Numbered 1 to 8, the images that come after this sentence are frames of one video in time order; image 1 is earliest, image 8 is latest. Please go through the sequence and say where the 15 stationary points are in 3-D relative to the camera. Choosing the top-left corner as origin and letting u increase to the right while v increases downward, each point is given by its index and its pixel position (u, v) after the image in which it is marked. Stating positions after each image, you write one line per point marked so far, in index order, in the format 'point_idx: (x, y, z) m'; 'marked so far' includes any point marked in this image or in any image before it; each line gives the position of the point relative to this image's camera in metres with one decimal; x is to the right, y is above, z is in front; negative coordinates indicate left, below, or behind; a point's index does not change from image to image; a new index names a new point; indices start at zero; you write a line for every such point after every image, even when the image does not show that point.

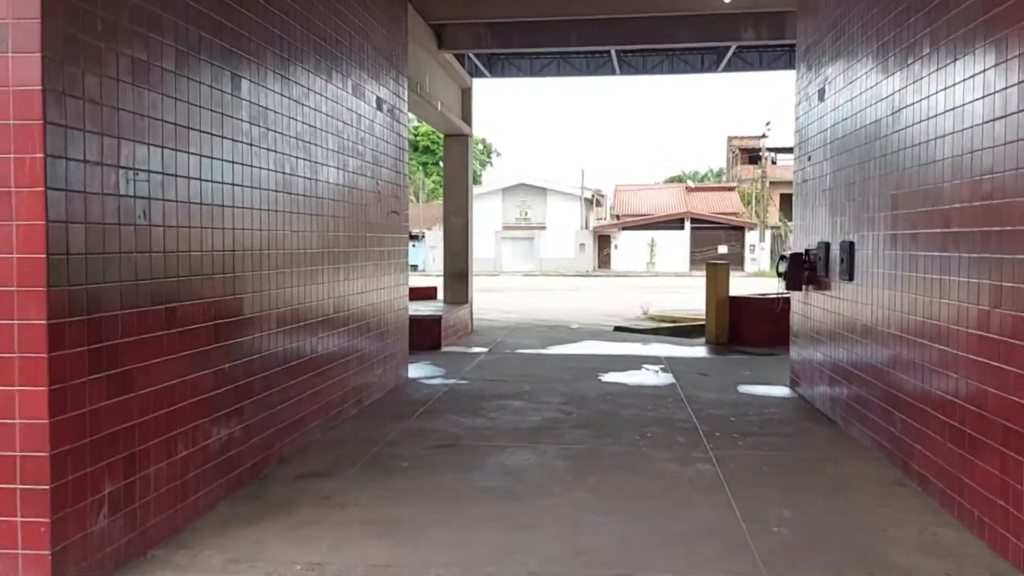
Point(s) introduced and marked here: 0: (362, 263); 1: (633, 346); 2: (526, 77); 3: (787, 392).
0: (-1.1, +0.2, +5.8) m
1: (+1.3, -0.6, +9.1) m
2: (+0.2, +3.7, +14.0) m
3: (+2.1, -0.8, +6.3) m
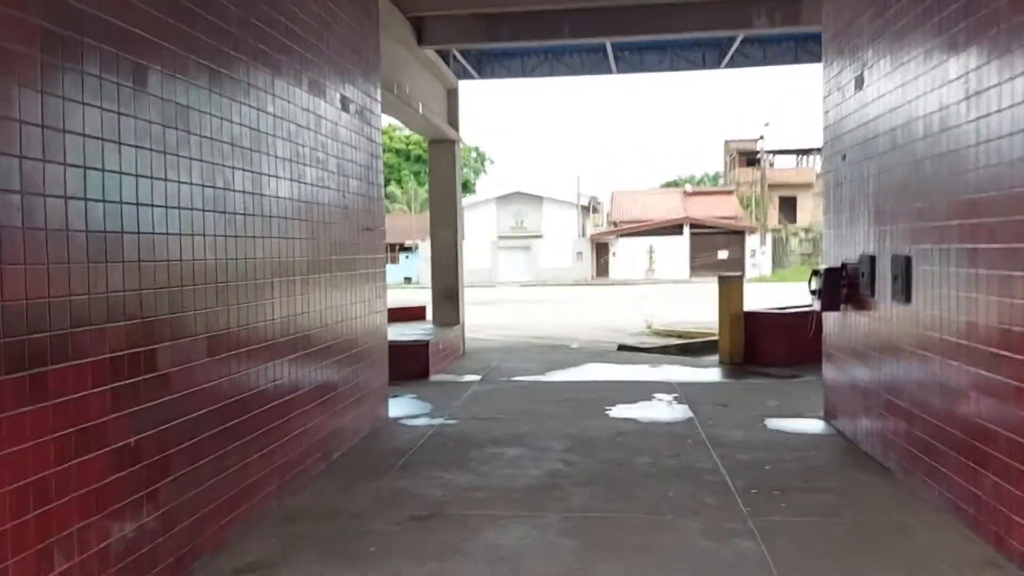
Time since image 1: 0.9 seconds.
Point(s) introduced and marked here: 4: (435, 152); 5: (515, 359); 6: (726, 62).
0: (-1.1, 0.0, +4.9) m
1: (+1.3, -0.8, +8.3) m
2: (+0.1, +3.4, +13.3) m
3: (+2.1, -0.9, +5.5) m
4: (-0.9, +1.6, +9.7) m
5: (0.0, -0.8, +9.3) m
6: (+3.3, +3.5, +12.7) m
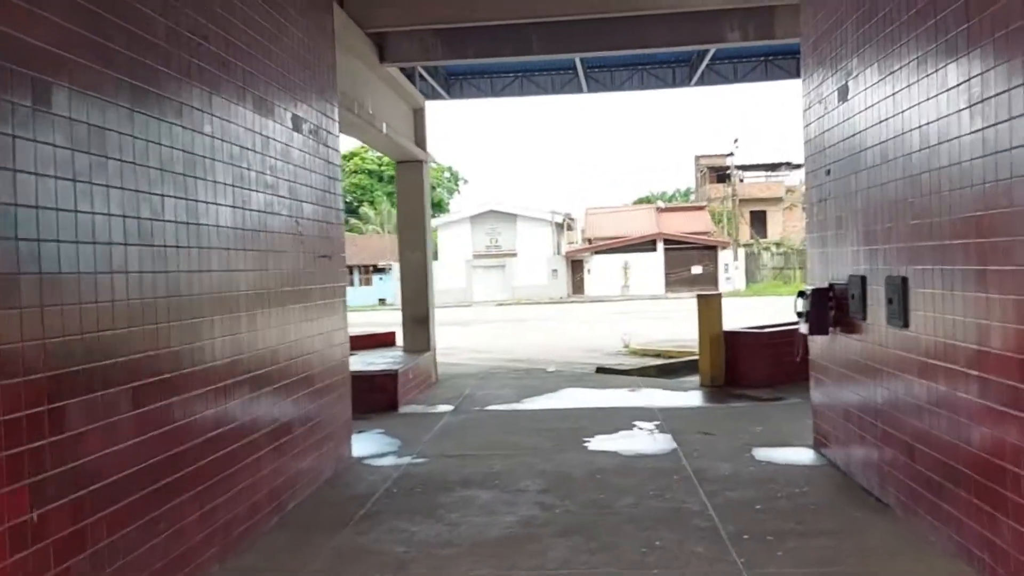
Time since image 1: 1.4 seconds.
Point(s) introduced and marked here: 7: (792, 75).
0: (-1.3, -0.2, +4.6) m
1: (+1.0, -1.0, +7.9) m
2: (-0.4, +3.1, +13.0) m
3: (+1.9, -1.1, +5.2) m
4: (-1.3, +1.3, +9.4) m
5: (-0.3, -1.1, +8.9) m
6: (+2.8, +3.2, +12.5) m
7: (+4.3, +3.3, +12.5) m
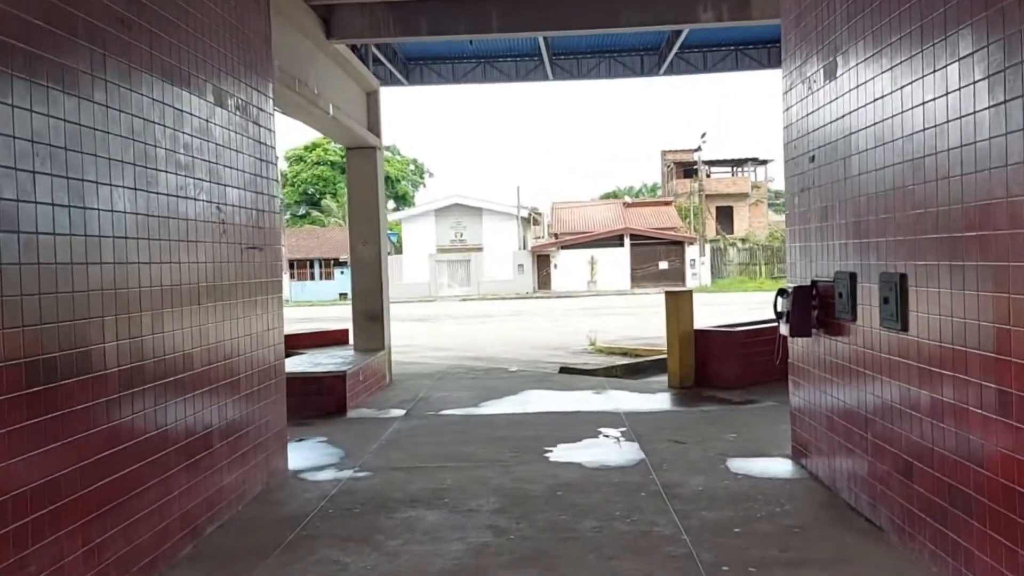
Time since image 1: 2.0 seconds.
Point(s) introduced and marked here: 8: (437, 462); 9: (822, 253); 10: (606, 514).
0: (-1.5, -0.2, +4.0) m
1: (+0.6, -1.0, +7.5) m
2: (-1.0, +3.1, +12.4) m
3: (+1.6, -1.1, +4.8) m
4: (-1.7, +1.4, +8.8) m
5: (-0.7, -1.0, +8.4) m
6: (+2.3, +3.3, +12.1) m
7: (+3.7, +3.3, +12.1) m
8: (-0.5, -1.1, +5.2) m
9: (+1.7, +0.2, +4.4) m
10: (+0.5, -1.1, +4.0) m
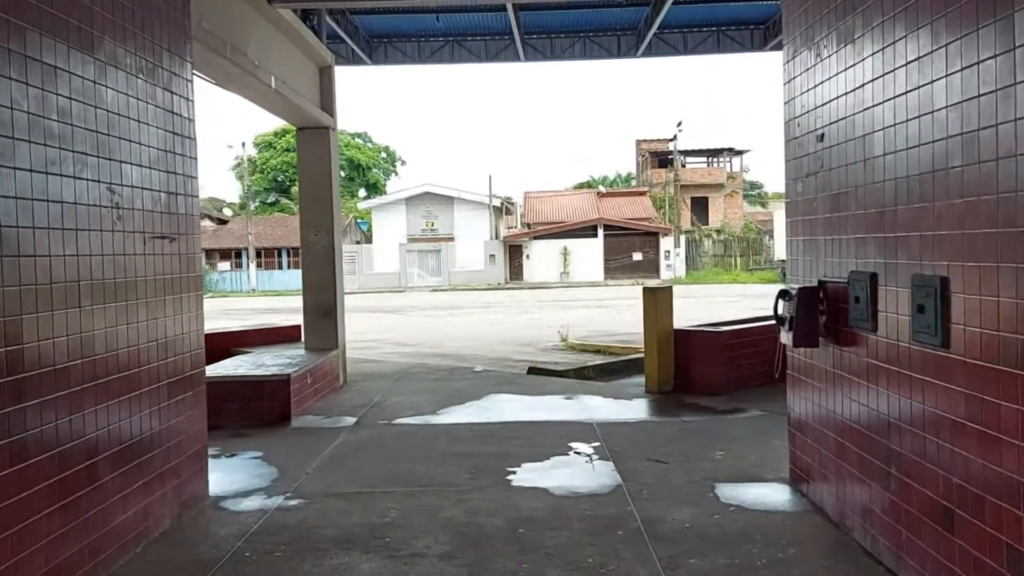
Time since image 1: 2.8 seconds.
0: (-1.7, -0.2, +3.3) m
1: (+0.3, -1.0, +6.8) m
2: (-1.4, +3.2, +11.7) m
3: (+1.4, -1.1, +4.2) m
4: (-2.1, +1.5, +8.0) m
5: (-1.0, -1.0, +7.7) m
6: (+1.9, +3.4, +11.4) m
7: (+3.3, +3.4, +11.5) m
8: (-0.7, -1.1, +4.5) m
9: (+1.5, +0.2, +3.7) m
10: (+0.3, -1.1, +3.3) m
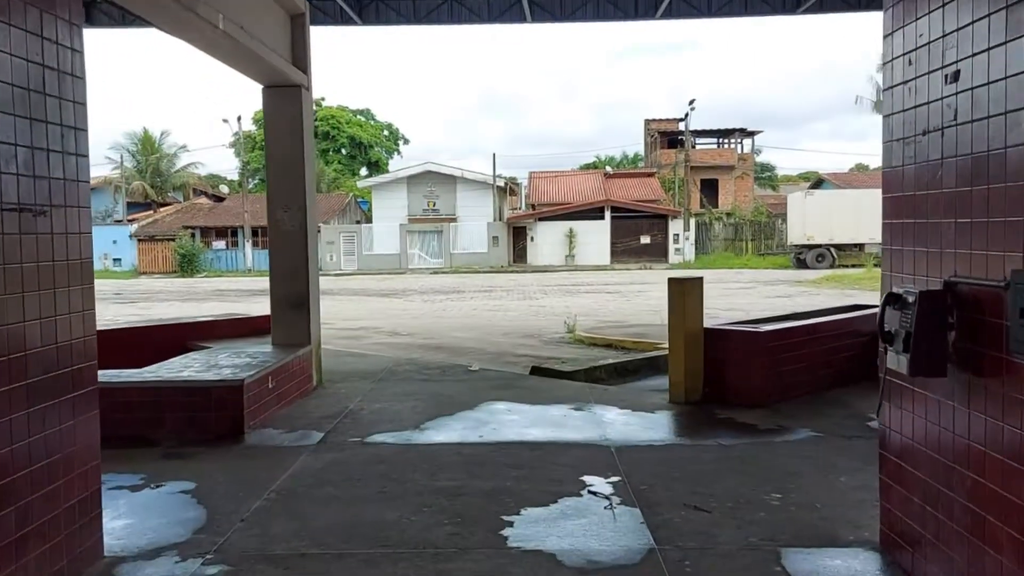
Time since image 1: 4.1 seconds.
0: (-1.7, -0.2, +2.2) m
1: (+0.3, -0.9, +5.7) m
2: (-1.4, +3.4, +10.5) m
3: (+1.4, -1.1, +3.1) m
4: (-2.0, +1.6, +6.9) m
5: (-1.0, -0.9, +6.6) m
6: (+1.9, +3.5, +10.2) m
7: (+3.4, +3.5, +10.3) m
8: (-0.7, -1.1, +3.4) m
9: (+1.5, +0.2, +2.6) m
10: (+0.2, -1.1, +2.2) m
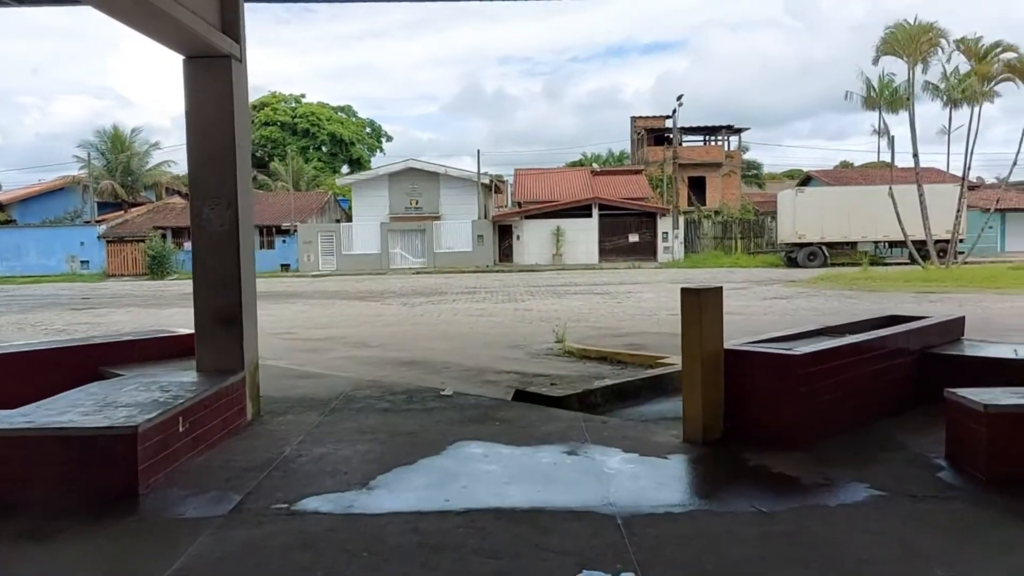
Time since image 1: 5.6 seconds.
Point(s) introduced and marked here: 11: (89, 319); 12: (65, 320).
0: (-1.8, -0.3, +0.9) m
1: (+0.2, -1.0, +4.6) m
2: (-1.6, +3.4, +9.3) m
3: (+1.3, -1.2, +1.9) m
4: (-2.2, +1.5, +5.7) m
5: (-1.2, -0.9, +5.4) m
6: (+1.7, +3.5, +9.1) m
7: (+3.1, +3.5, +9.2) m
8: (-0.8, -1.2, +2.2) m
9: (+1.4, +0.1, +1.4) m
10: (+0.2, -1.2, +1.0) m
11: (-8.8, -0.6, +16.9) m
12: (-9.2, -0.7, +16.7) m
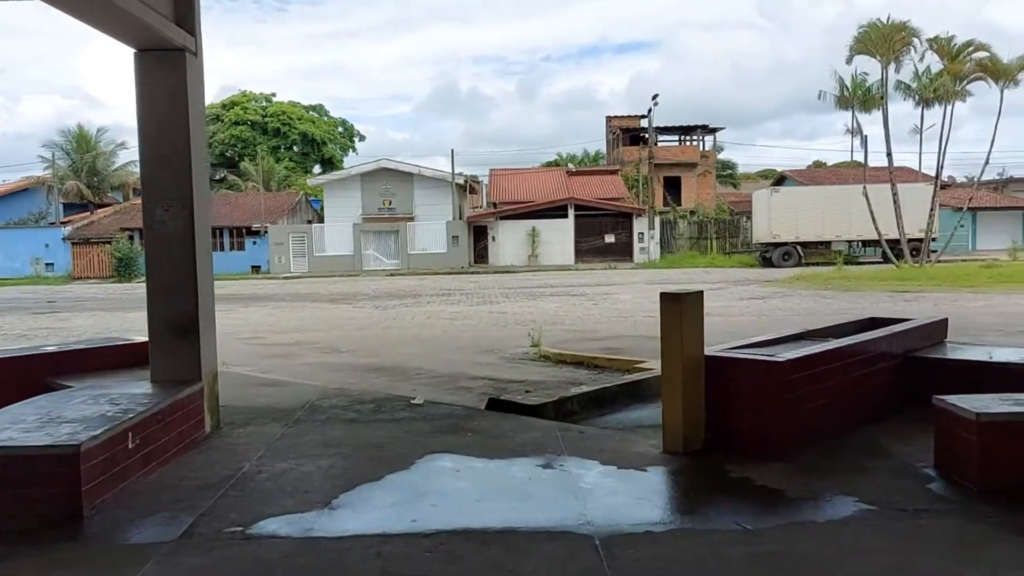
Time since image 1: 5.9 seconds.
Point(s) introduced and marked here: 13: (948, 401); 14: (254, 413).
0: (-1.9, -0.3, +0.7) m
1: (0.0, -1.0, +4.3) m
2: (-1.9, +3.3, +9.0) m
3: (+1.2, -1.2, +1.7) m
4: (-2.4, +1.4, +5.4) m
5: (-1.3, -1.0, +5.1) m
6: (+1.4, +3.4, +8.9) m
7: (+2.8, +3.5, +9.0) m
8: (-0.9, -1.2, +1.9) m
9: (+1.3, +0.1, +1.2) m
10: (+0.1, -1.2, +0.8) m
11: (-9.3, -0.7, +16.4) m
12: (-9.7, -0.7, +16.2) m
13: (+2.3, -0.6, +4.2) m
14: (-1.9, -0.9, +6.1) m
